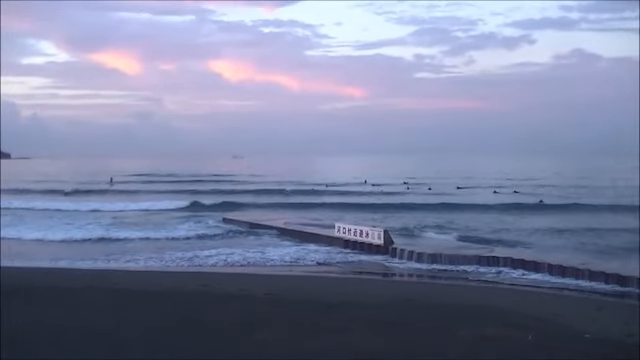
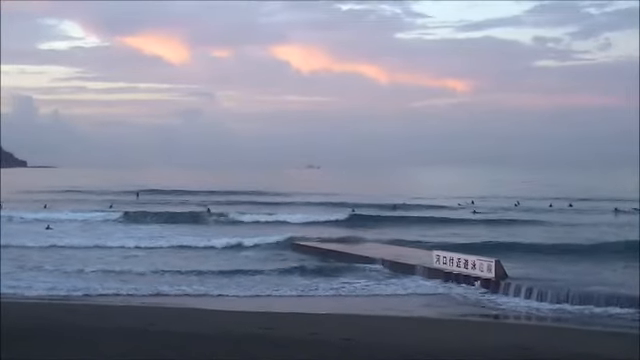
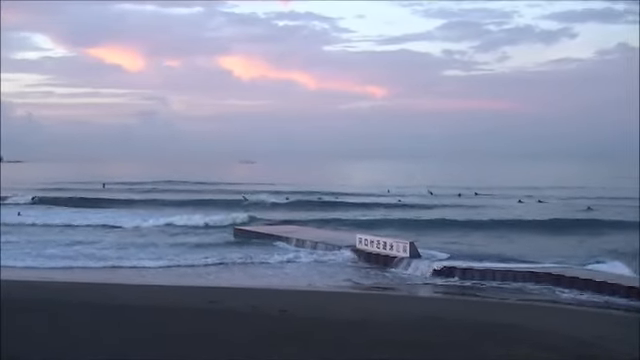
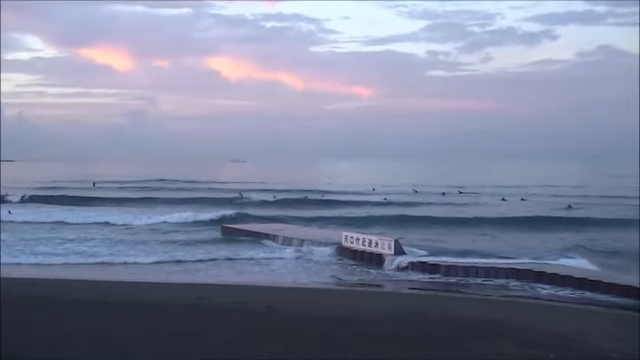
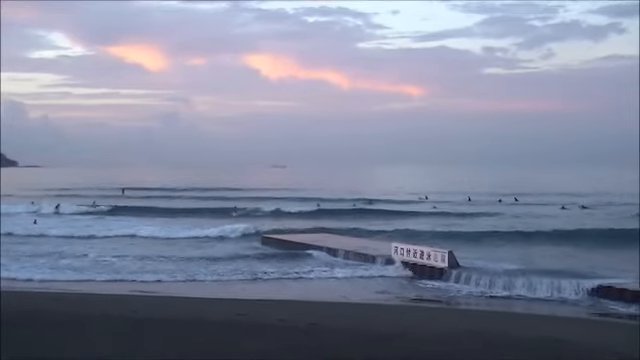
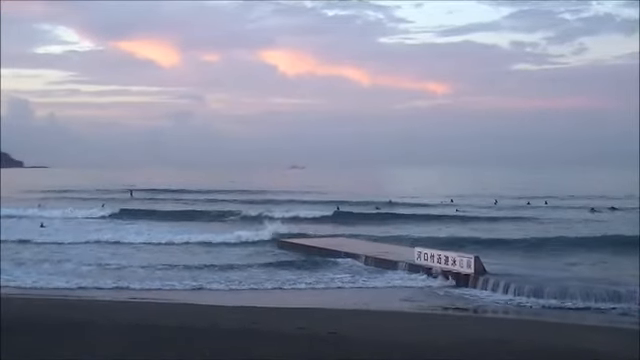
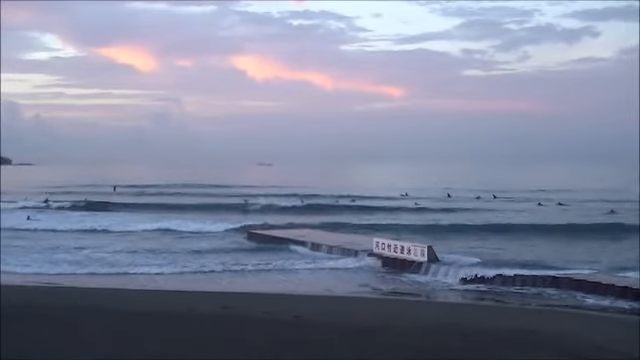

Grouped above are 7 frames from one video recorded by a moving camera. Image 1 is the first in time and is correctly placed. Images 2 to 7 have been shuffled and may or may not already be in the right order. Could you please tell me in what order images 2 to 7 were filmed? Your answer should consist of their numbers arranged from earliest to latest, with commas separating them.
4, 3, 7, 5, 6, 2
